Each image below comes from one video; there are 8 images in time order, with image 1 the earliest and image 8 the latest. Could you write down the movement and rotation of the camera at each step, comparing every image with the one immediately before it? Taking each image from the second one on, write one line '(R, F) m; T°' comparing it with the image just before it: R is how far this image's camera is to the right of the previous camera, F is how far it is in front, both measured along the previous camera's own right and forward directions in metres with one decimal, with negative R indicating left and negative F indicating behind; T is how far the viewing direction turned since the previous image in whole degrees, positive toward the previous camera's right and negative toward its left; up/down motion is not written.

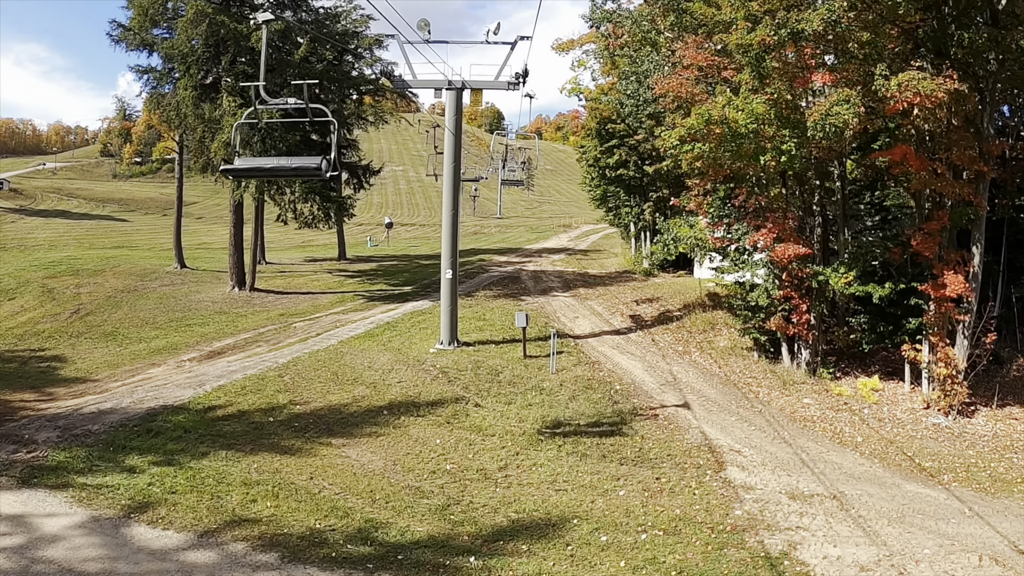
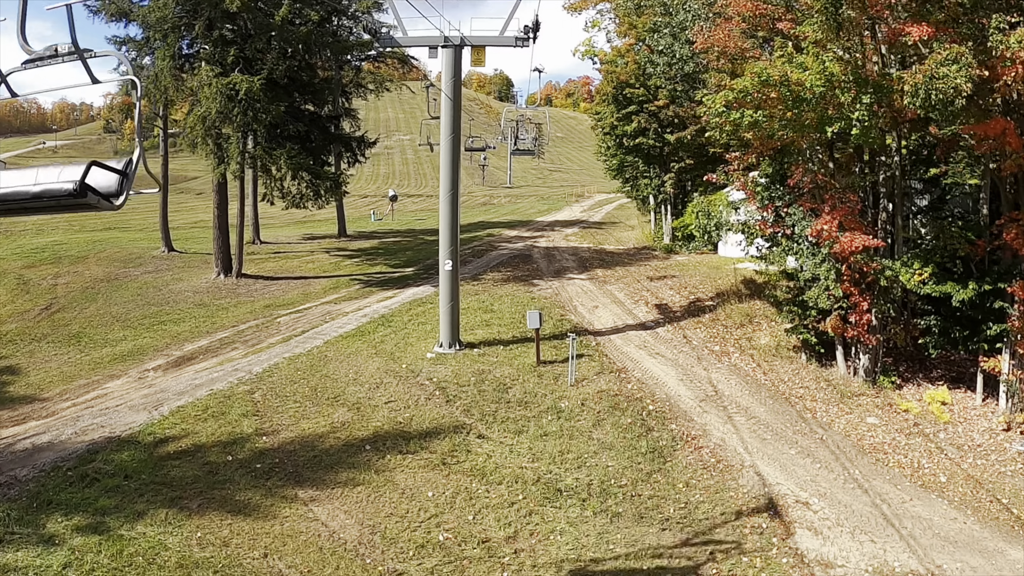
(0.0, +2.0) m; -1°
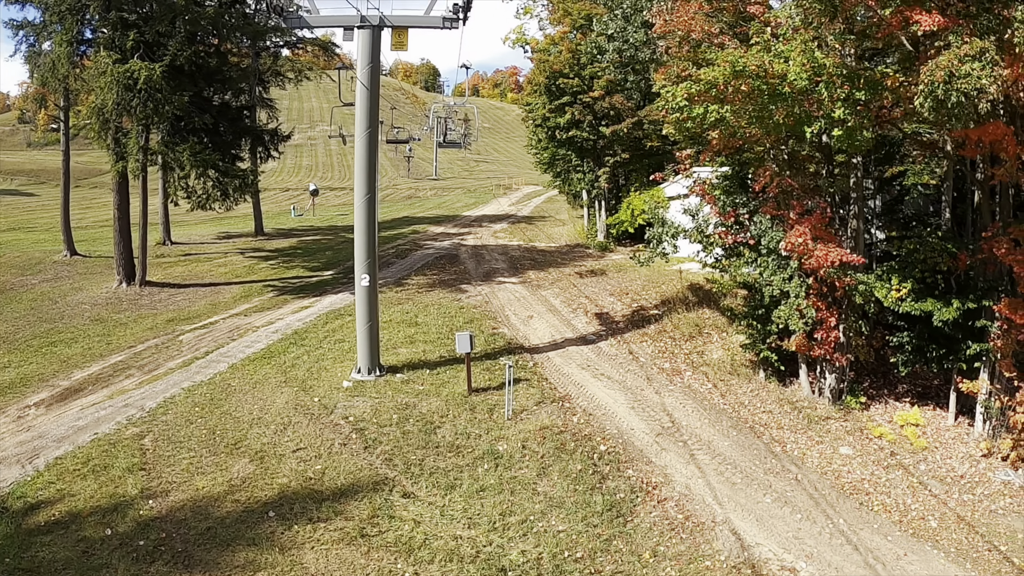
(0.0, +1.4) m; +3°
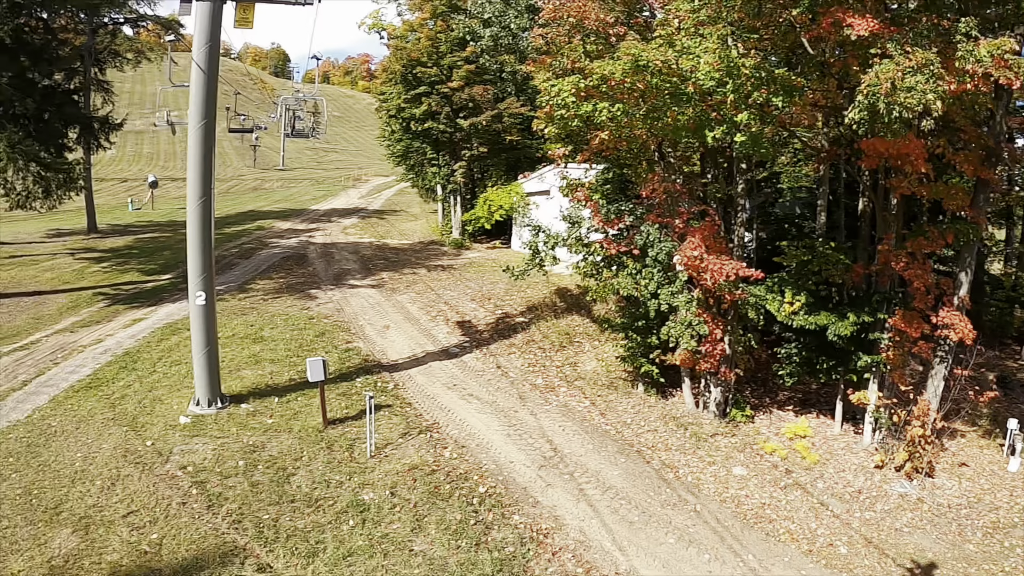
(-0.1, +1.0) m; +7°
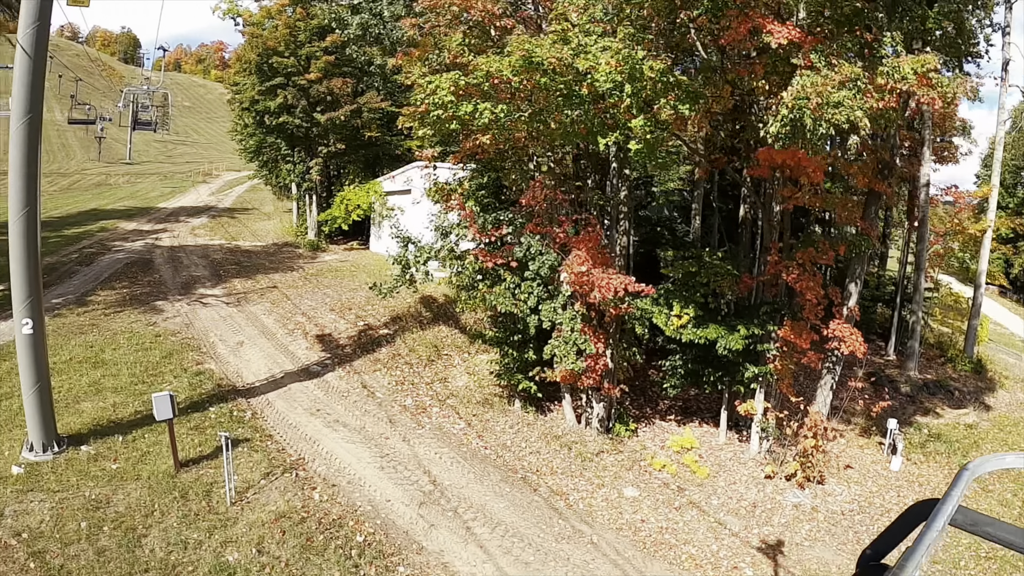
(-0.1, +0.8) m; +7°
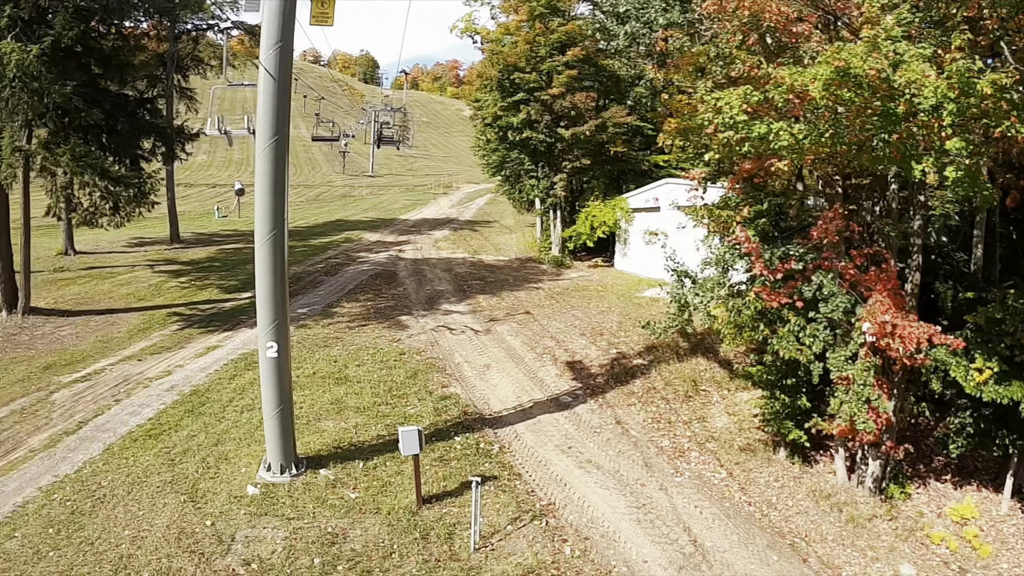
(-0.3, +0.8) m; -11°
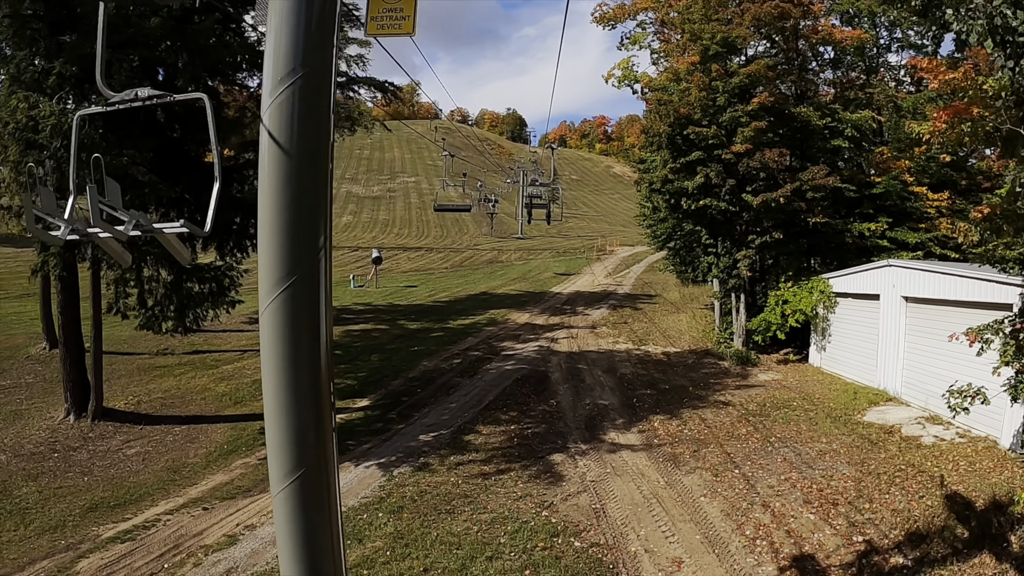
(-0.4, +3.7) m; -7°
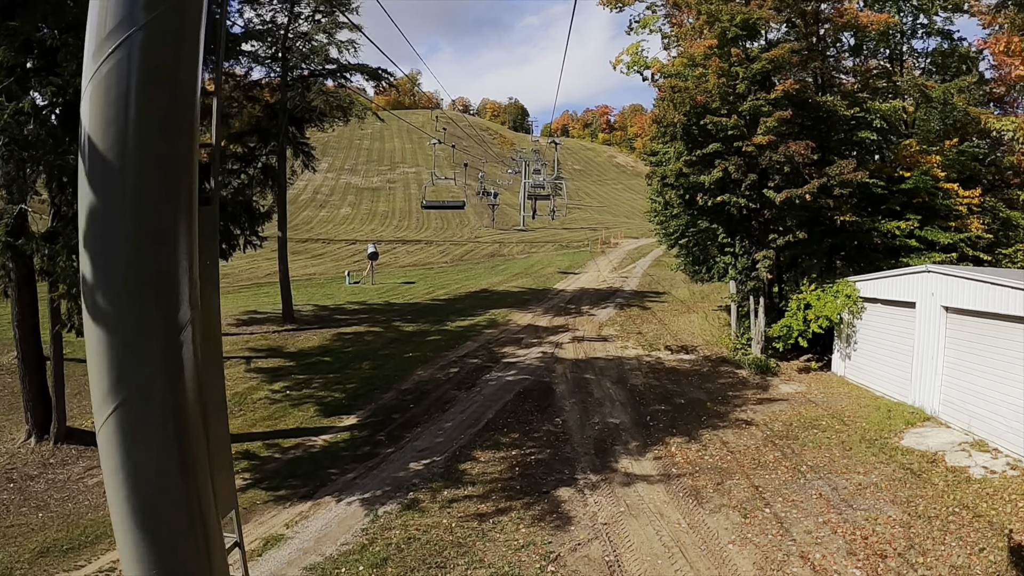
(0.0, +1.2) m; 0°
